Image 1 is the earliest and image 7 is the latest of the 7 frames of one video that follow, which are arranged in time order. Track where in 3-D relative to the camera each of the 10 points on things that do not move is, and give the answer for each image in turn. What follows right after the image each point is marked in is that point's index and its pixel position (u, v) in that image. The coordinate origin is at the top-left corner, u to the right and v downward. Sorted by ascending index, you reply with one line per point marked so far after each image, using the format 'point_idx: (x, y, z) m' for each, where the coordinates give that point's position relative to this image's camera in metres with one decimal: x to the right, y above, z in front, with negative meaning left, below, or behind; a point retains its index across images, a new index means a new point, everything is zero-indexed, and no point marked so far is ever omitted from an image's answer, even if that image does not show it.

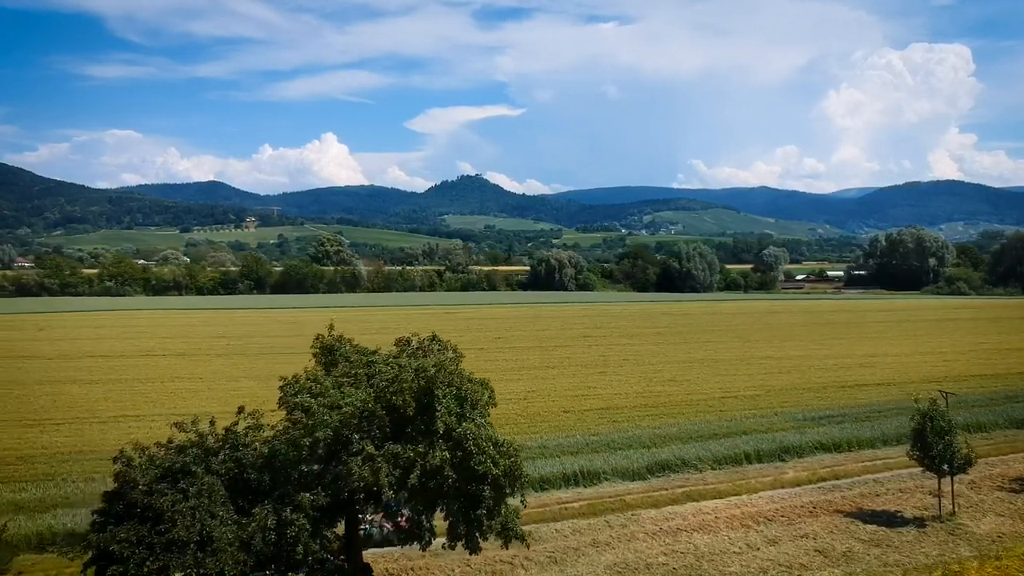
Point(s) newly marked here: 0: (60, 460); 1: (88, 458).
0: (-8.6, -3.3, +14.3) m
1: (-8.1, -3.3, +14.5) m
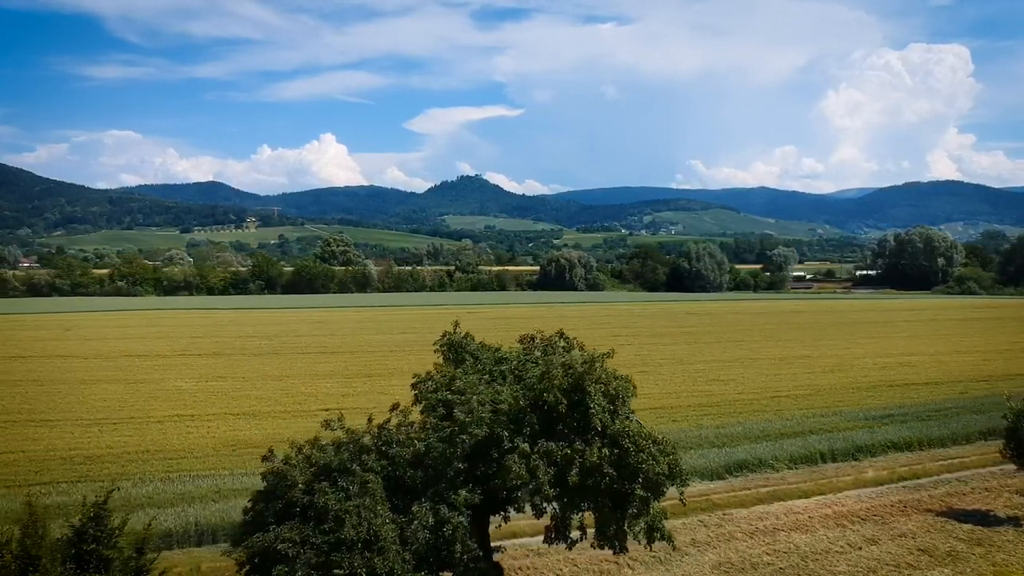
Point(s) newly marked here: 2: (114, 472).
0: (-7.3, -3.2, +14.2) m
1: (-6.8, -3.2, +14.4) m
2: (-7.1, -3.3, +13.4) m
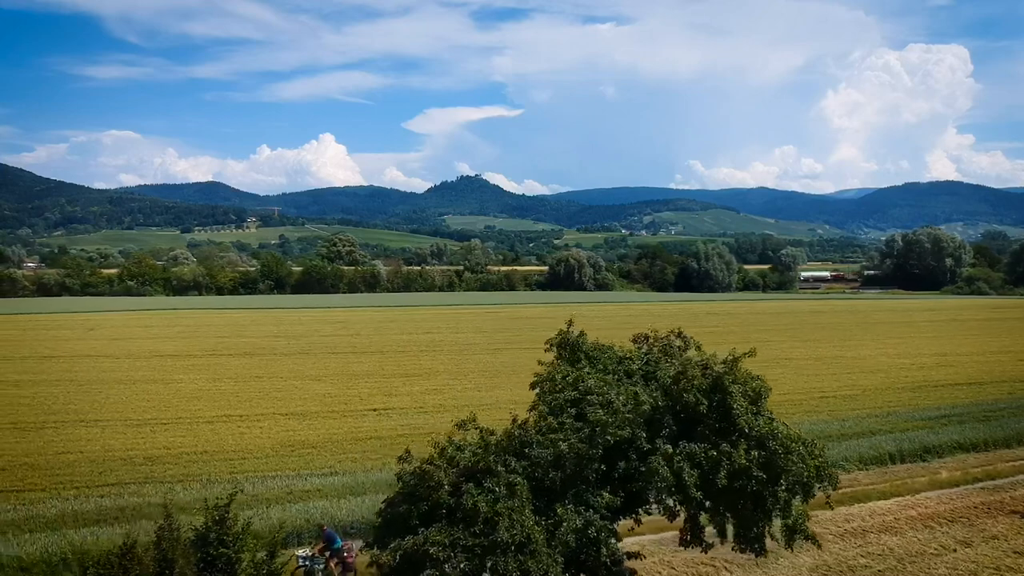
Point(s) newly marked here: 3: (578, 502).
0: (-6.1, -3.2, +14.1) m
1: (-5.6, -3.2, +14.3) m
2: (-5.9, -3.3, +13.3) m
3: (+0.6, -1.8, +6.4) m
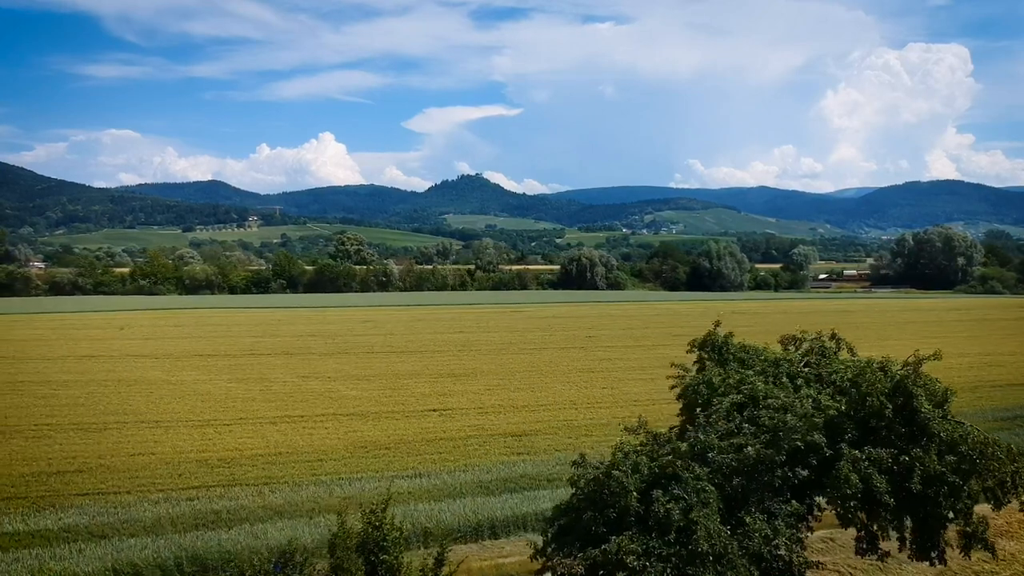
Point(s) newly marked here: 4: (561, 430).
0: (-4.6, -3.2, +13.9) m
1: (-4.1, -3.2, +14.1) m
2: (-4.4, -3.2, +13.1) m
3: (+2.0, -1.8, +6.2) m
4: (+1.1, -3.1, +16.4) m
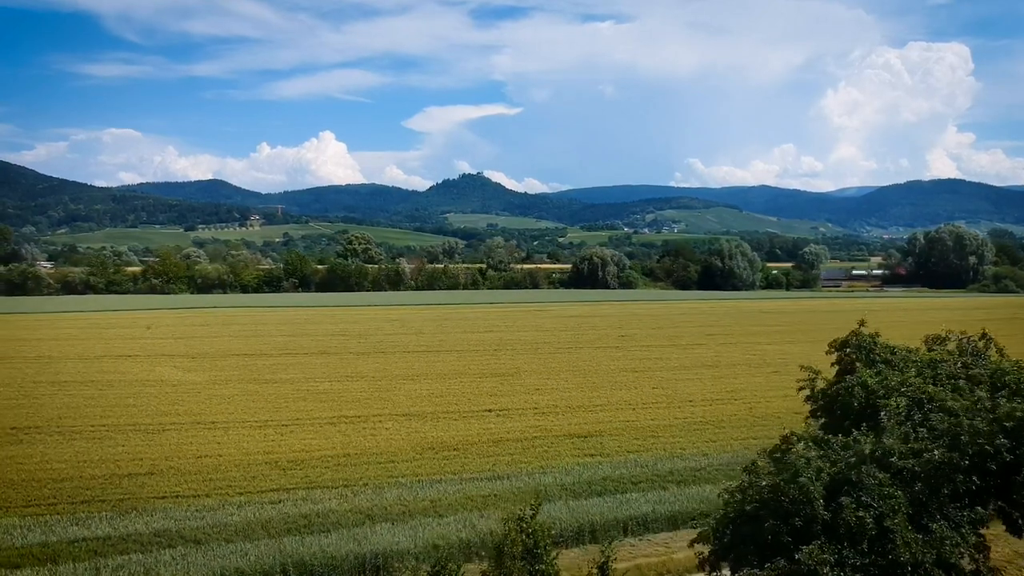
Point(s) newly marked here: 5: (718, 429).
0: (-3.2, -3.2, +13.6) m
1: (-2.7, -3.2, +13.8) m
2: (-3.0, -3.2, +12.9) m
3: (+3.4, -1.8, +5.9) m
4: (+2.5, -3.1, +16.1) m
5: (+4.5, -3.1, +16.4) m
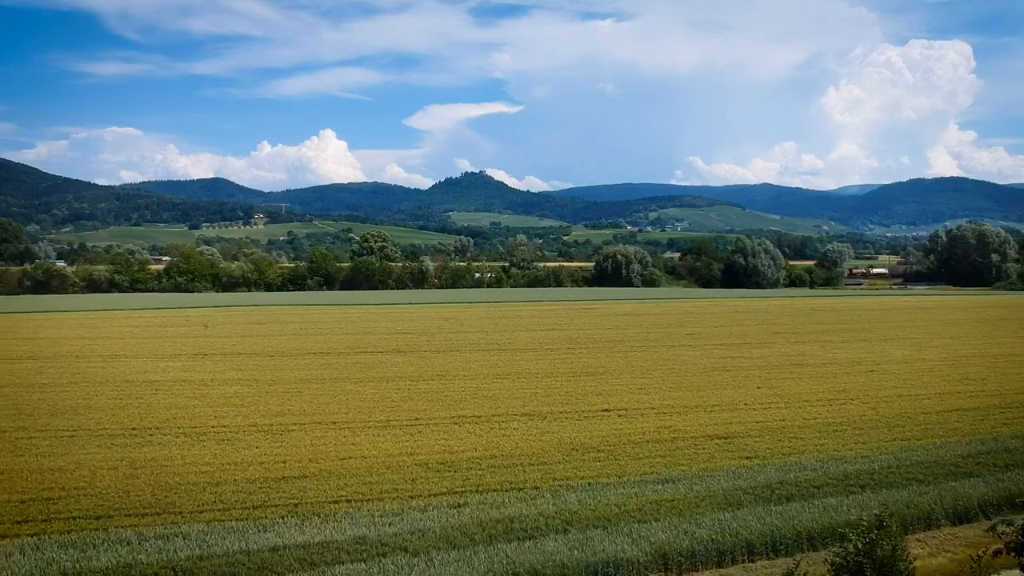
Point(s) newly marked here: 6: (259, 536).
0: (-0.4, -3.1, +13.2) m
1: (+0.1, -3.1, +13.4) m
2: (-0.2, -3.2, +12.4) m
3: (+6.2, -1.7, +5.4) m
4: (+5.2, -3.0, +15.7) m
5: (+7.3, -3.0, +16.0) m
6: (-3.3, -3.3, +9.9) m
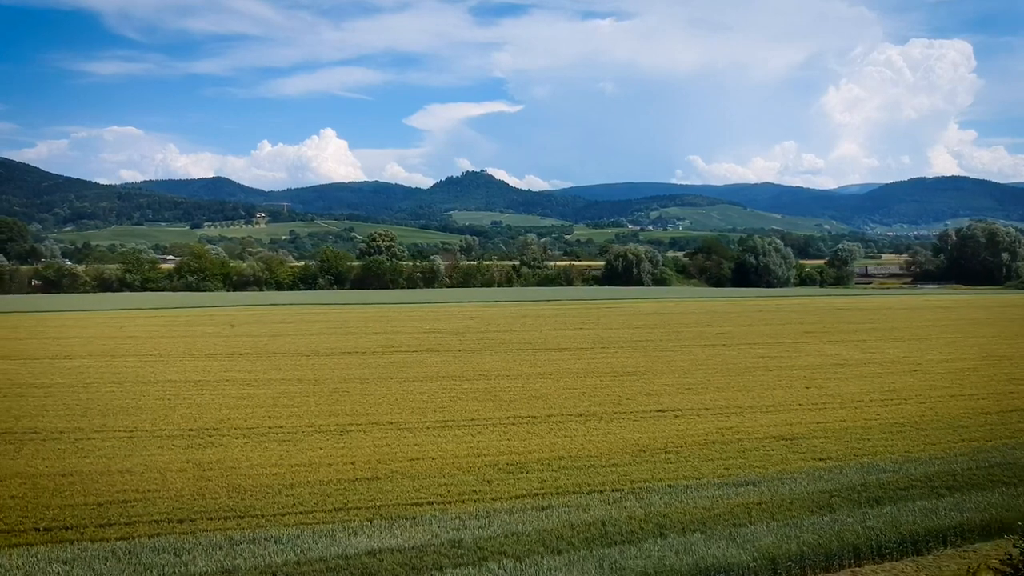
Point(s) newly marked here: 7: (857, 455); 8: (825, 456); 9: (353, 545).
0: (+0.8, -3.1, +13.0) m
1: (+1.3, -3.1, +13.2) m
2: (+1.0, -3.1, +12.2) m
3: (+7.4, -1.7, +5.2) m
4: (+6.5, -3.0, +15.5) m
5: (+8.6, -3.0, +15.8) m
6: (-2.1, -3.2, +9.7) m
7: (+6.3, -3.1, +13.8) m
8: (+5.7, -3.1, +13.8) m
9: (-2.0, -3.2, +9.5) m
